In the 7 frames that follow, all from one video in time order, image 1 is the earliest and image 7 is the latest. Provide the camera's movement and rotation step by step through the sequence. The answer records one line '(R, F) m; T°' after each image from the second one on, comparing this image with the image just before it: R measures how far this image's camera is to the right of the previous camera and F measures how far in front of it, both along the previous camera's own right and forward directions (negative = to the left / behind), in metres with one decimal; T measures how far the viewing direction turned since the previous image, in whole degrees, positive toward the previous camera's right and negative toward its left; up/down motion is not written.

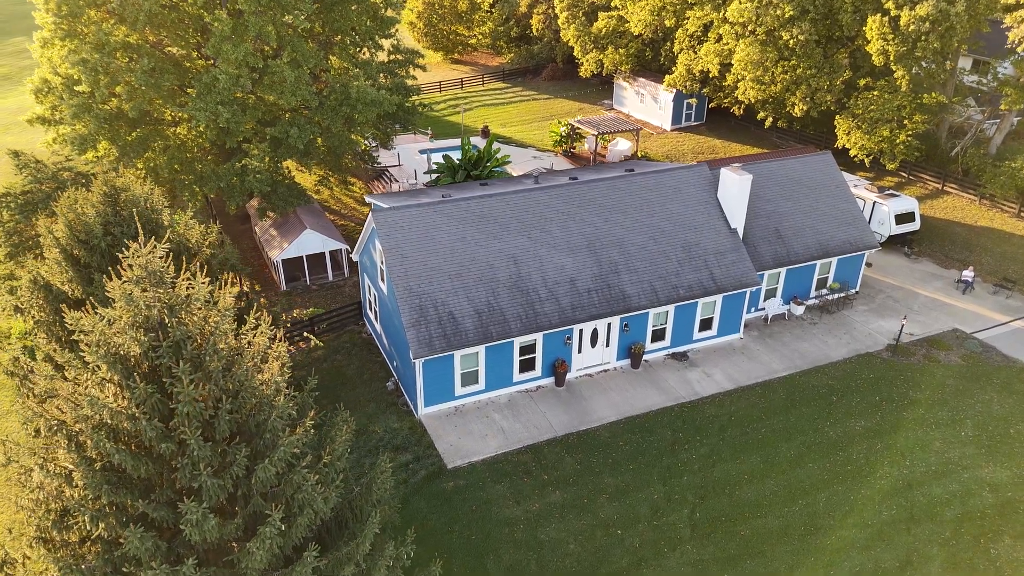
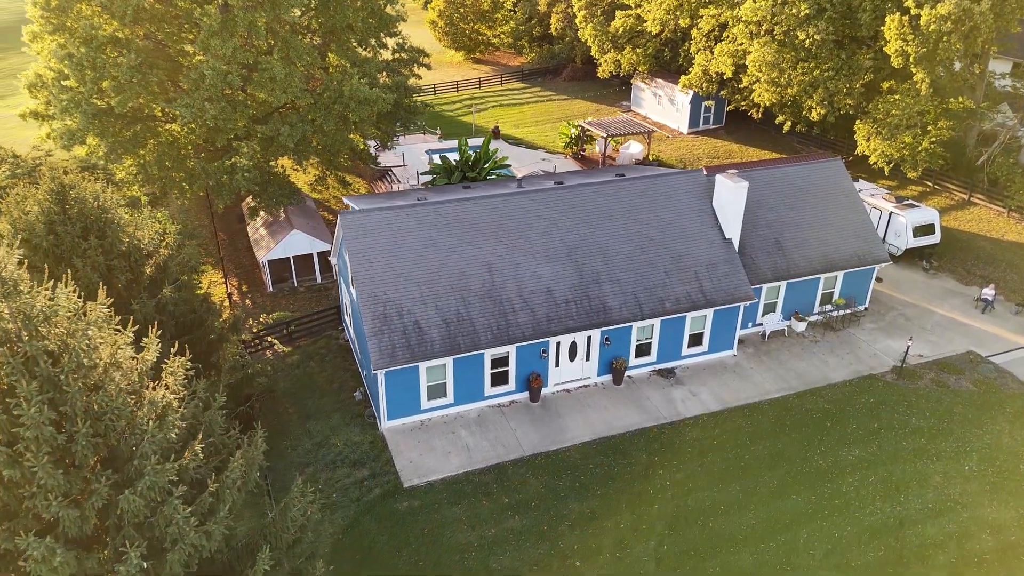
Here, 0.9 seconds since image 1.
(+1.5, +1.0) m; -3°
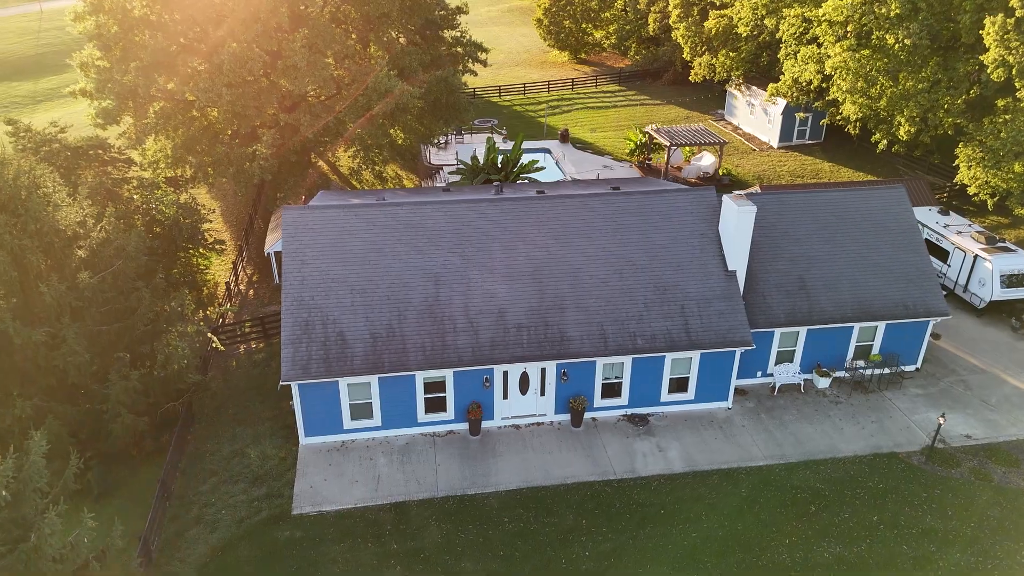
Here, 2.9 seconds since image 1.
(+4.0, +2.4) m; -11°
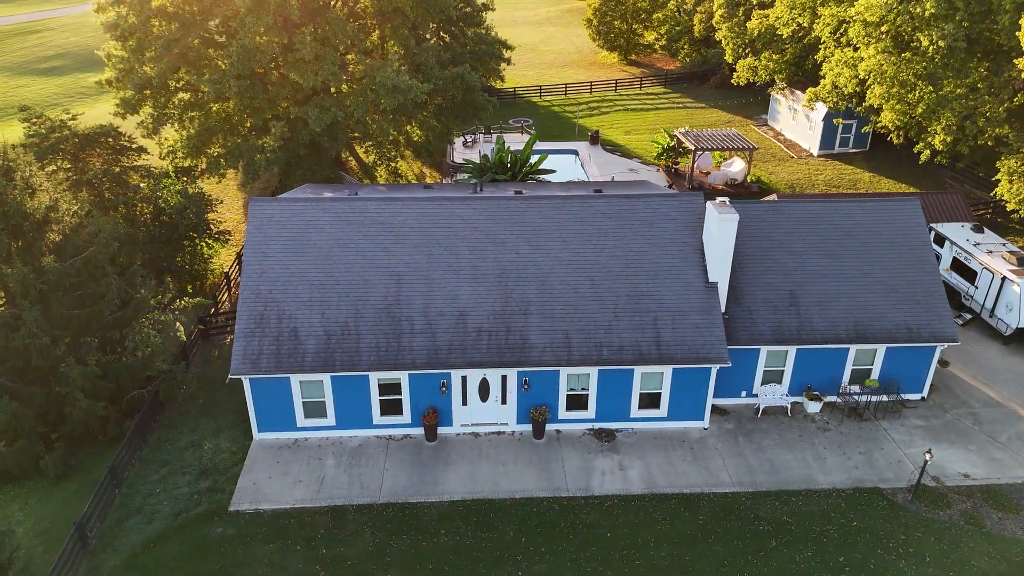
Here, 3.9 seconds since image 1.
(+2.1, +0.7) m; -5°
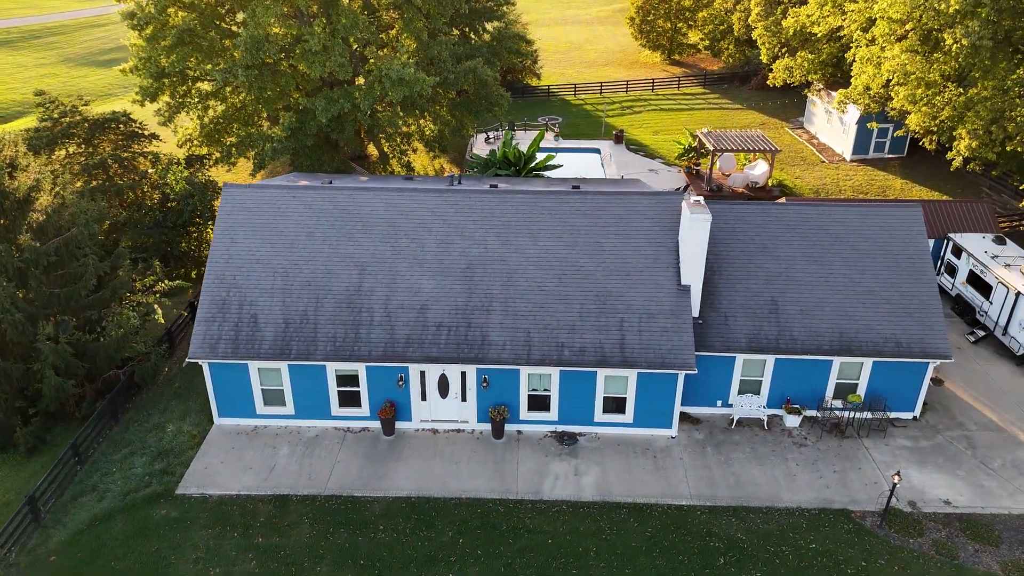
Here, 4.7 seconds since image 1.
(+1.9, +0.5) m; -4°
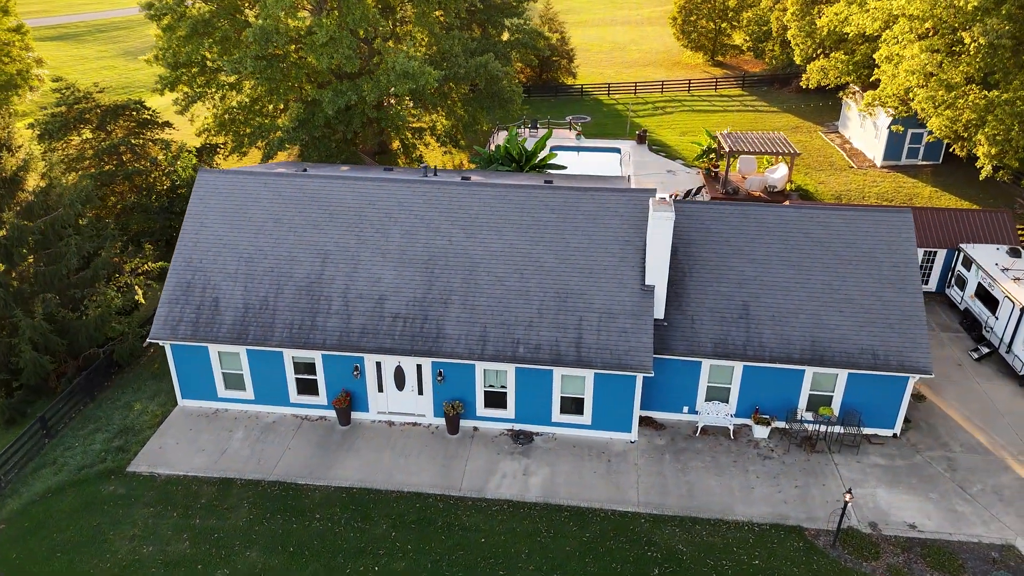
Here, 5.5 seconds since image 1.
(+1.9, +0.4) m; -4°
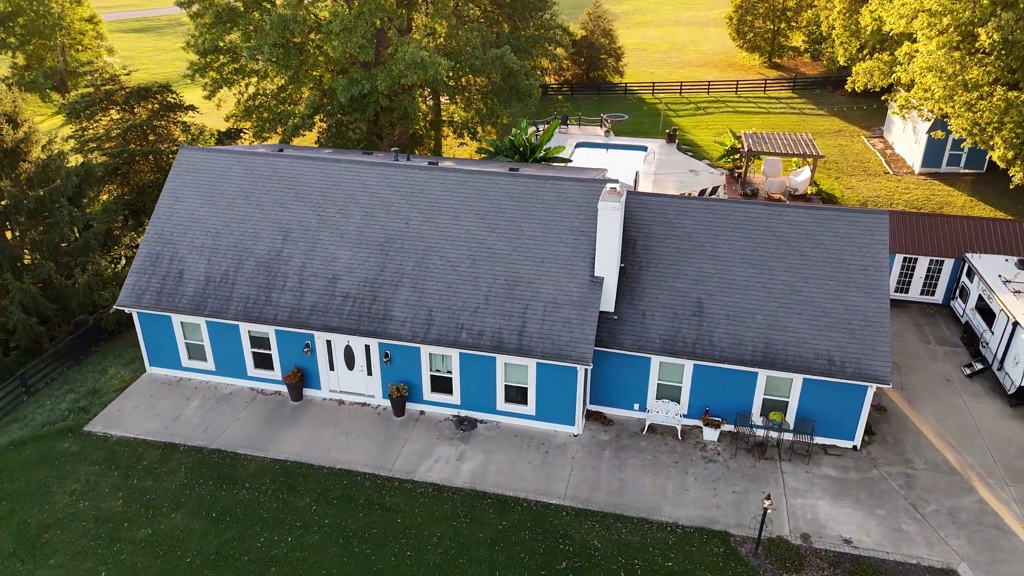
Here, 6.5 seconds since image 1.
(+2.4, +0.2) m; -6°
